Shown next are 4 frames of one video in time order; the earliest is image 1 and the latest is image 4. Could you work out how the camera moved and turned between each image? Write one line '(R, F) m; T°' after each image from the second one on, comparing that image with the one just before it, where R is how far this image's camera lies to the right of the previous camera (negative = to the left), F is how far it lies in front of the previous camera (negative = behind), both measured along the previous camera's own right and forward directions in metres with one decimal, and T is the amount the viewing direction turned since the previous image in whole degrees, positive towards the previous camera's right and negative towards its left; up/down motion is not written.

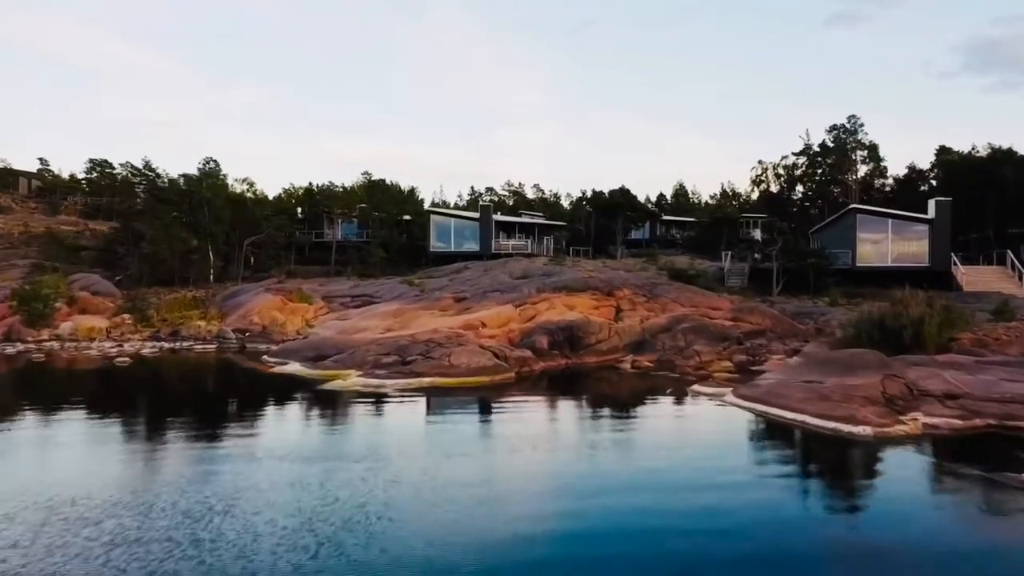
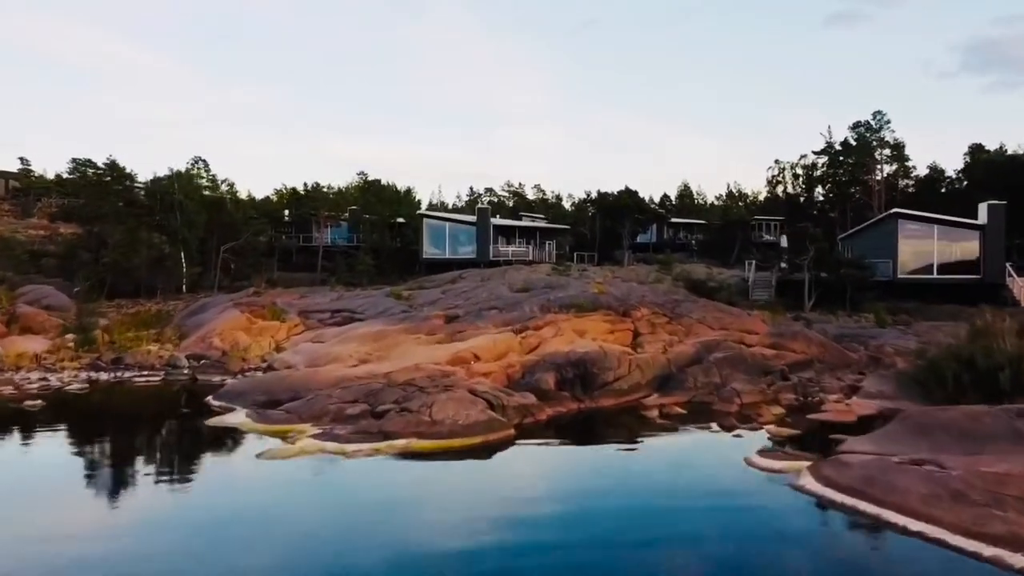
(0.0, +3.7) m; 0°
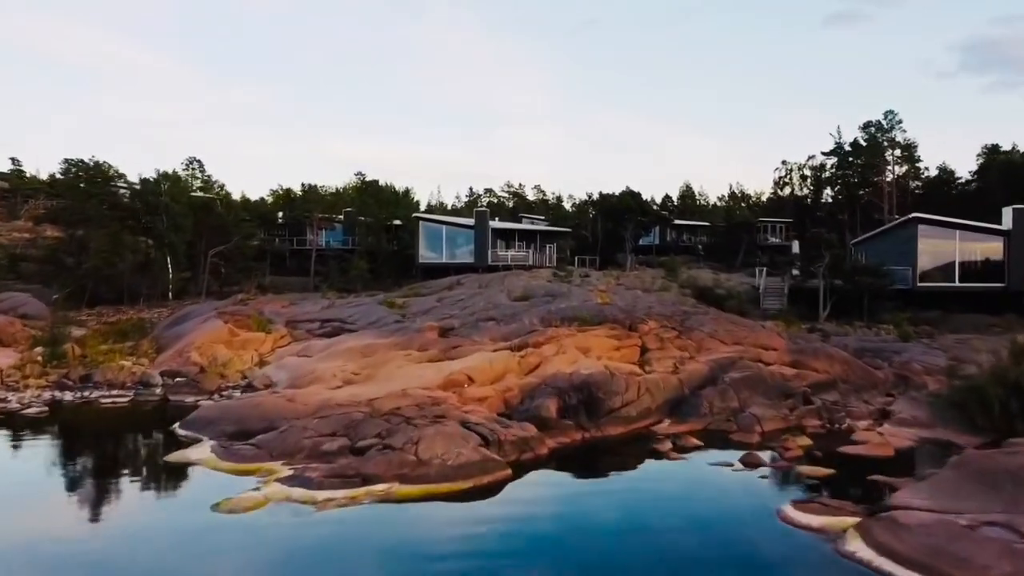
(0.0, +1.6) m; 0°
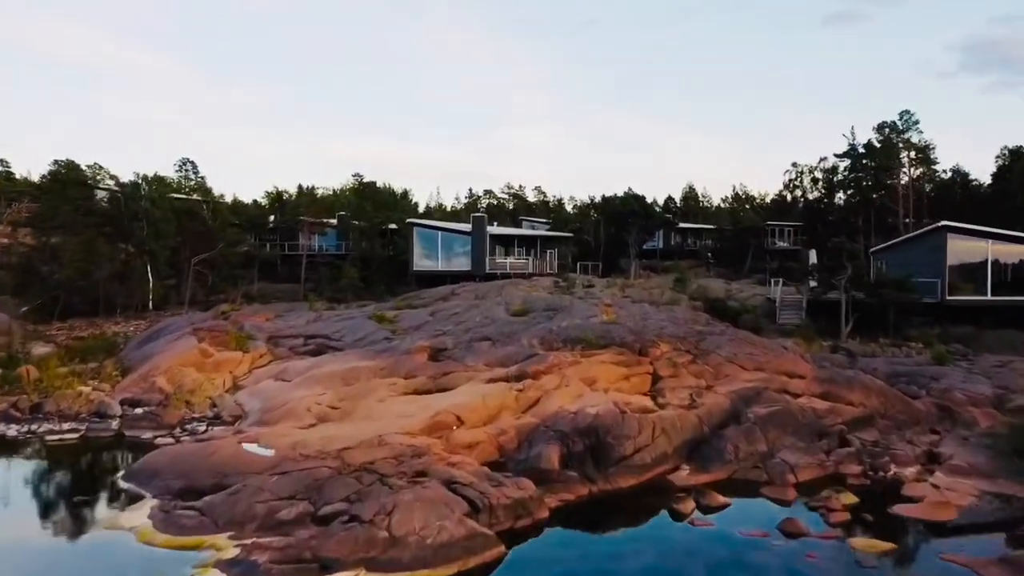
(+0.1, +2.0) m; 0°
